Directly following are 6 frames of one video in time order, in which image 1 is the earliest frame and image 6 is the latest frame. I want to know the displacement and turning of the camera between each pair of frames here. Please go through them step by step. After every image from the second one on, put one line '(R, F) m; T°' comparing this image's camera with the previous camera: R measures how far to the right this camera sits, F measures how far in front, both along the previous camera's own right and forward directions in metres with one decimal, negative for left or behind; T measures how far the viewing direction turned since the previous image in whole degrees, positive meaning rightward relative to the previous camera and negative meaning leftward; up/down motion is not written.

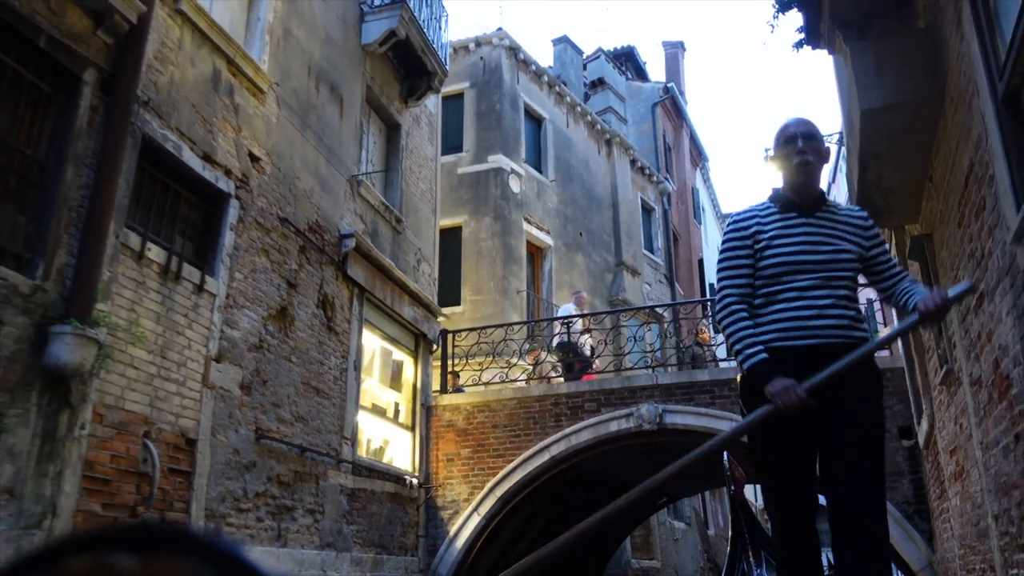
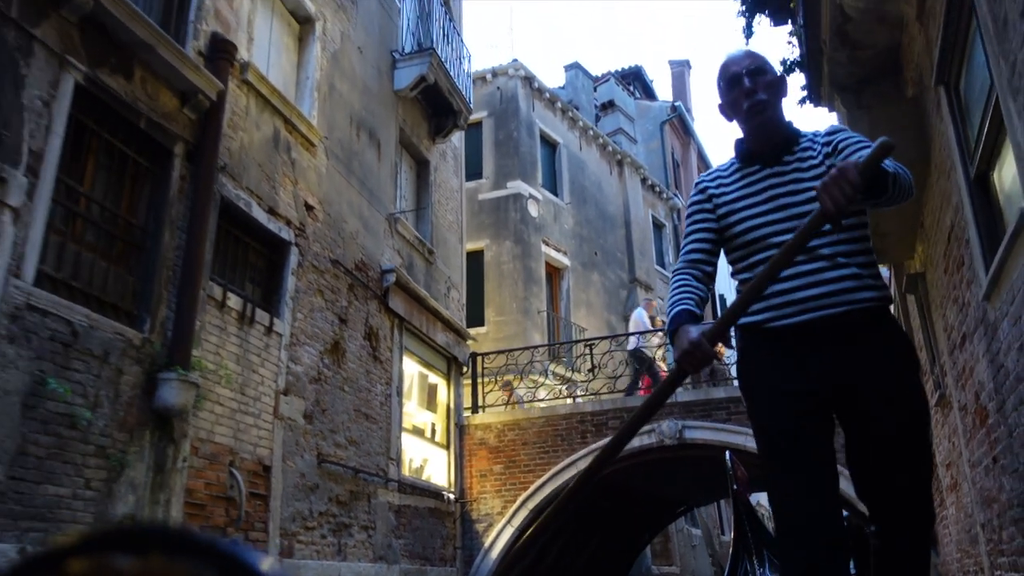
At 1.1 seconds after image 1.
(-0.3, -0.7) m; -1°
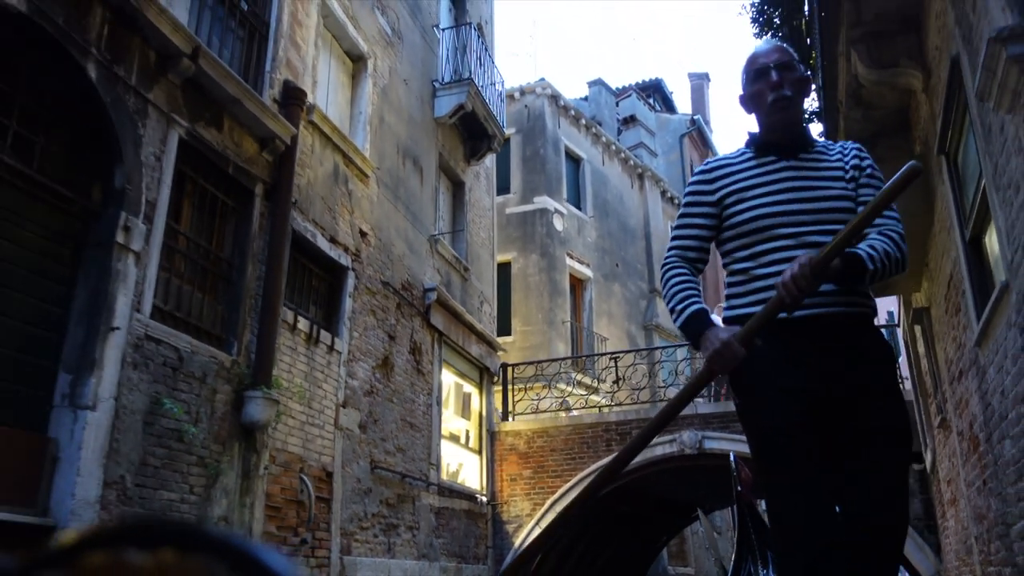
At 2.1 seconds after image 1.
(-0.3, -0.7) m; -1°
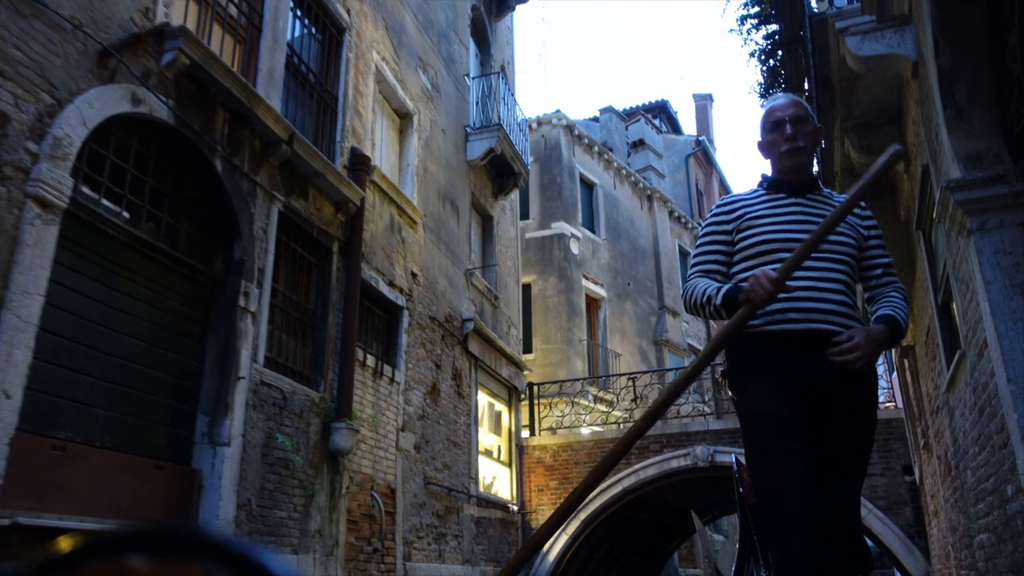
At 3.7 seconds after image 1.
(-0.4, -1.0) m; 0°
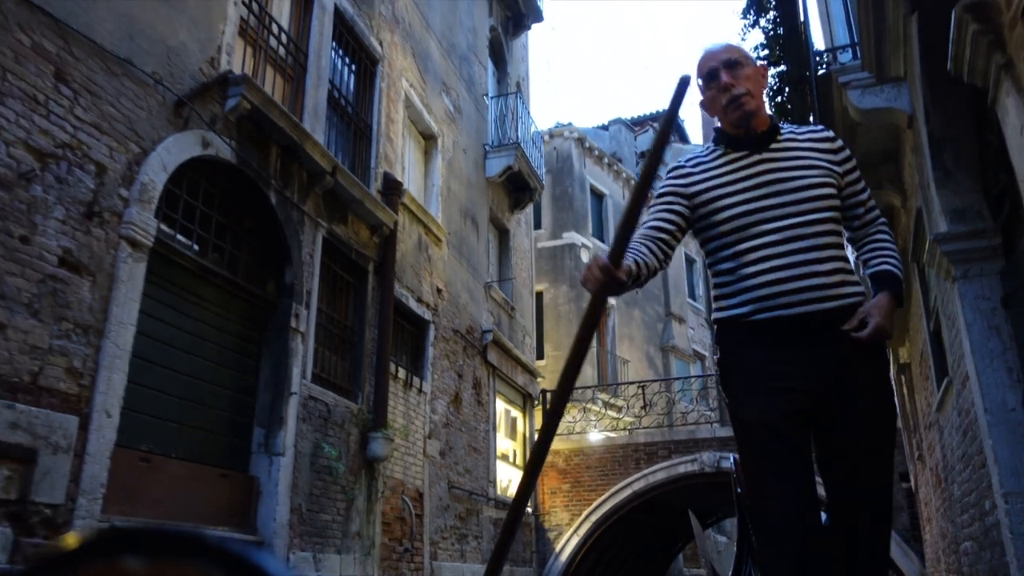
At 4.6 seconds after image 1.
(-0.2, -0.5) m; 0°
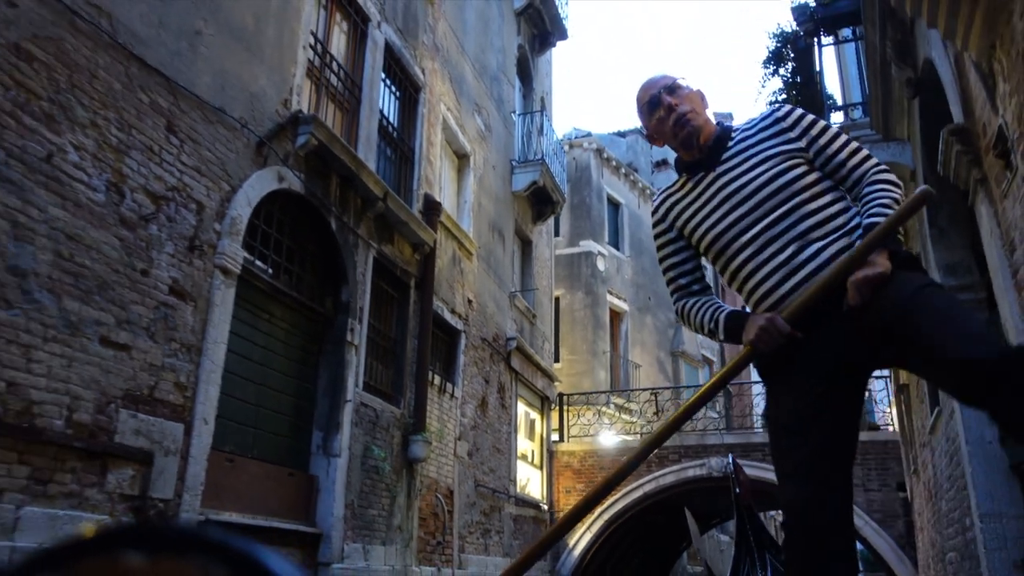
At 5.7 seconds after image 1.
(-0.3, -0.7) m; 0°
